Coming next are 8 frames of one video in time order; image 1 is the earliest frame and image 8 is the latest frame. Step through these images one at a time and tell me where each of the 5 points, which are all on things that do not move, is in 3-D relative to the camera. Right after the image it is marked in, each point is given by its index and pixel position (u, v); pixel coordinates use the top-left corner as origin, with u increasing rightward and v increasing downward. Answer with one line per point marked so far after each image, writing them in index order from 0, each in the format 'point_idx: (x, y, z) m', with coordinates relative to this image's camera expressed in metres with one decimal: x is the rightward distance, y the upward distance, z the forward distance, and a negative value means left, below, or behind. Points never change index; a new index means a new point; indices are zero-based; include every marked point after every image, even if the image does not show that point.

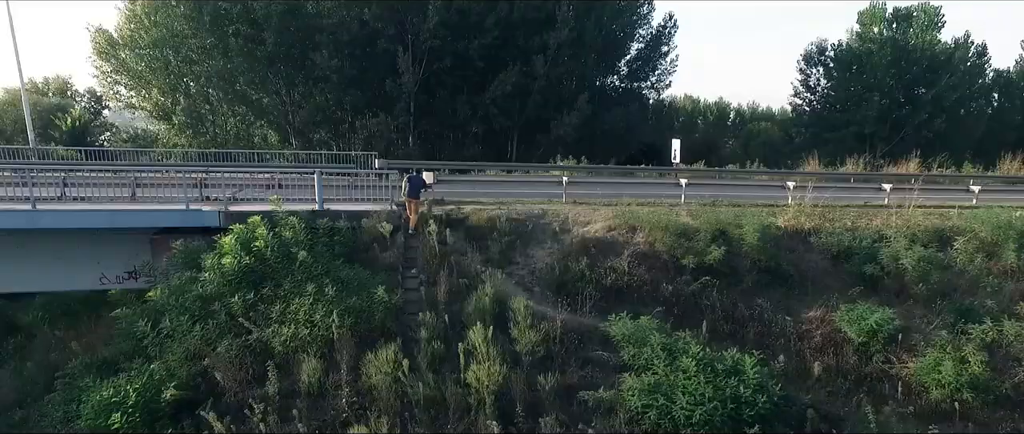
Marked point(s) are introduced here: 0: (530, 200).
0: (+0.3, +0.3, +12.1) m
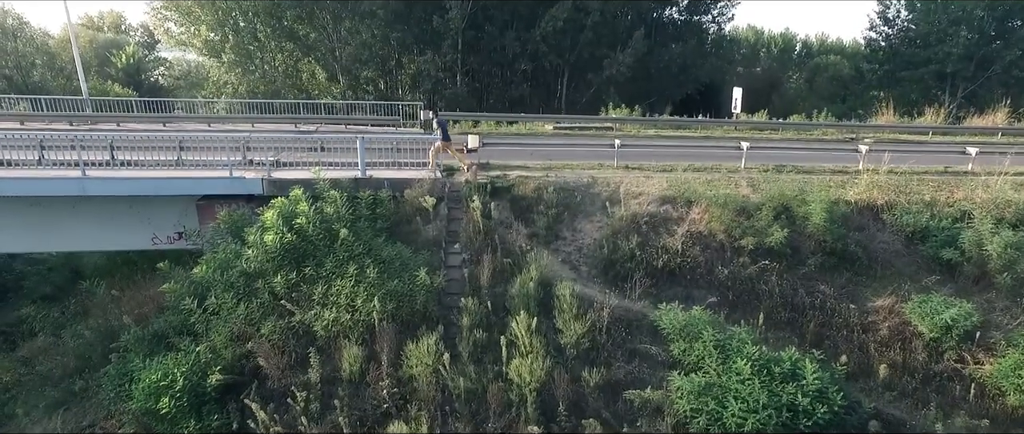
0: (+1.2, +0.9, +11.6) m
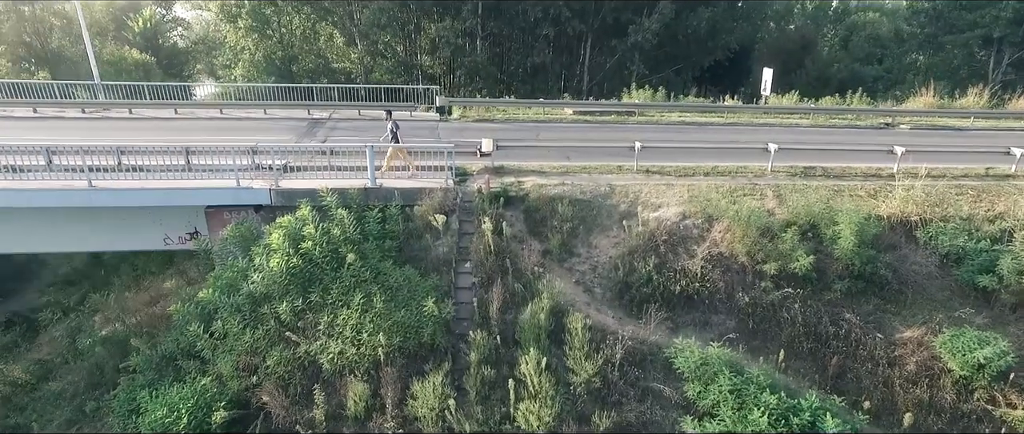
0: (+1.5, +0.8, +11.1) m
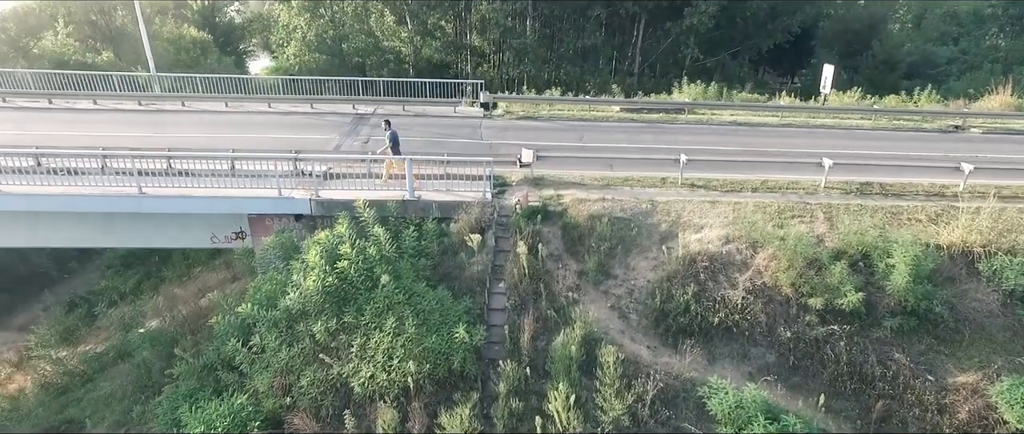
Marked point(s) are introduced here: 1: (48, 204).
0: (+2.2, +0.6, +10.8) m
1: (-6.6, +0.2, +9.1) m
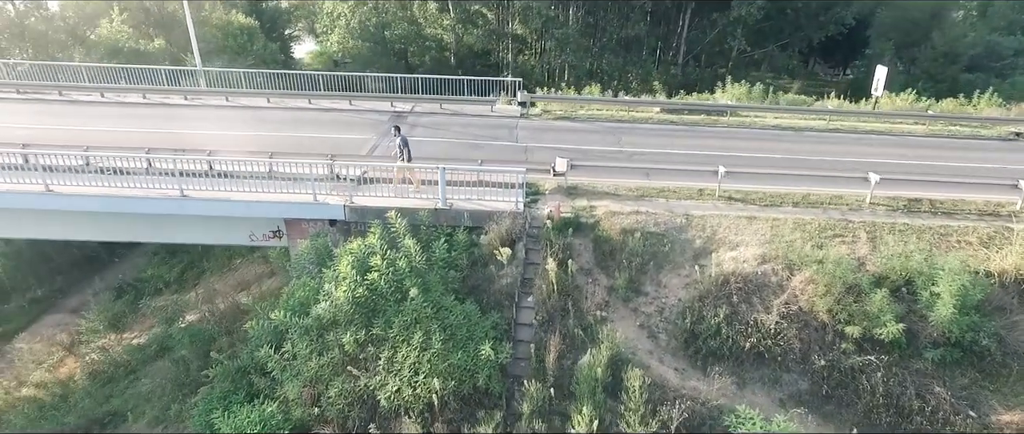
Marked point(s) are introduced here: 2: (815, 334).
0: (+2.7, +0.4, +10.6) m
1: (-6.1, +0.2, +9.5) m
2: (+3.9, -1.5, +8.3) m
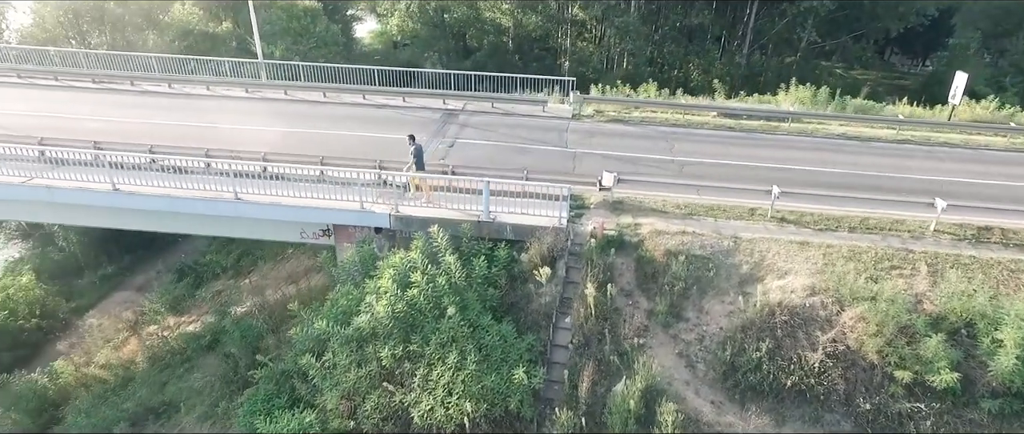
0: (+3.4, 0.0, +10.3) m
1: (-5.5, +0.2, +9.9) m
2: (+4.4, -2.0, +8.0) m
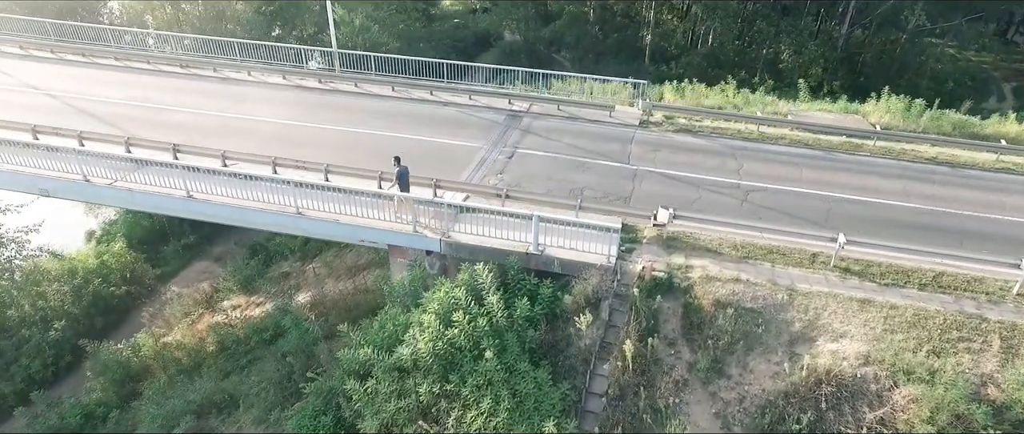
0: (+4.2, -0.7, +9.9) m
1: (-4.7, +0.1, +10.5) m
2: (+4.7, -2.9, +7.7) m
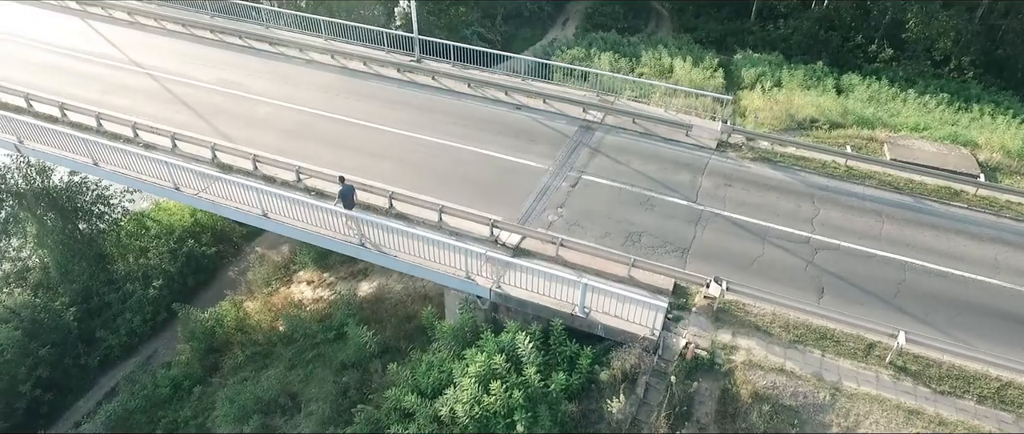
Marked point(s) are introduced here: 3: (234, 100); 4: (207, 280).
0: (+4.9, -2.0, +9.7) m
1: (-3.7, -0.2, +11.2) m
2: (+4.9, -4.6, +7.7) m
3: (-6.1, +2.6, +14.1) m
4: (-8.0, -1.6, +16.7) m
